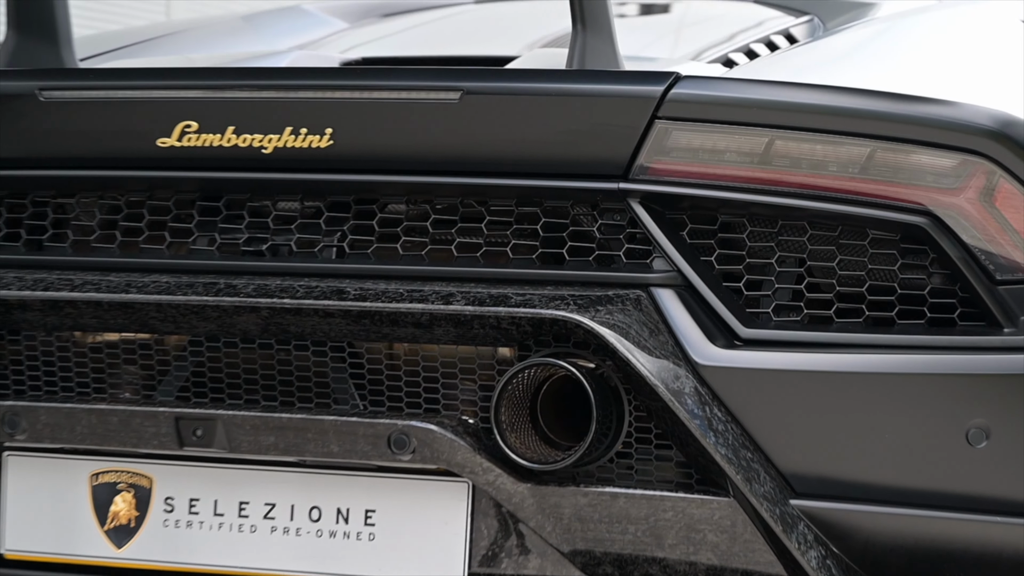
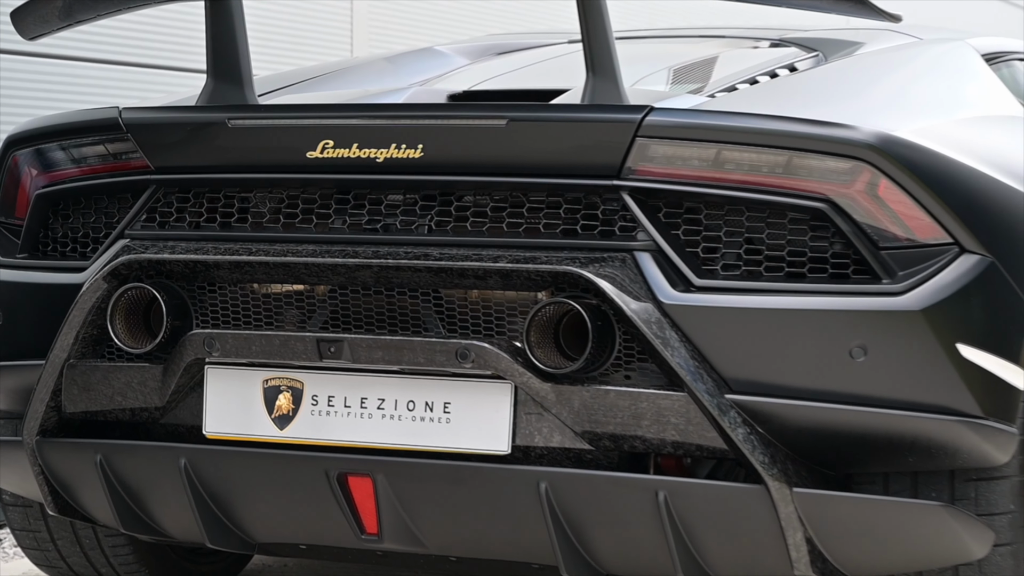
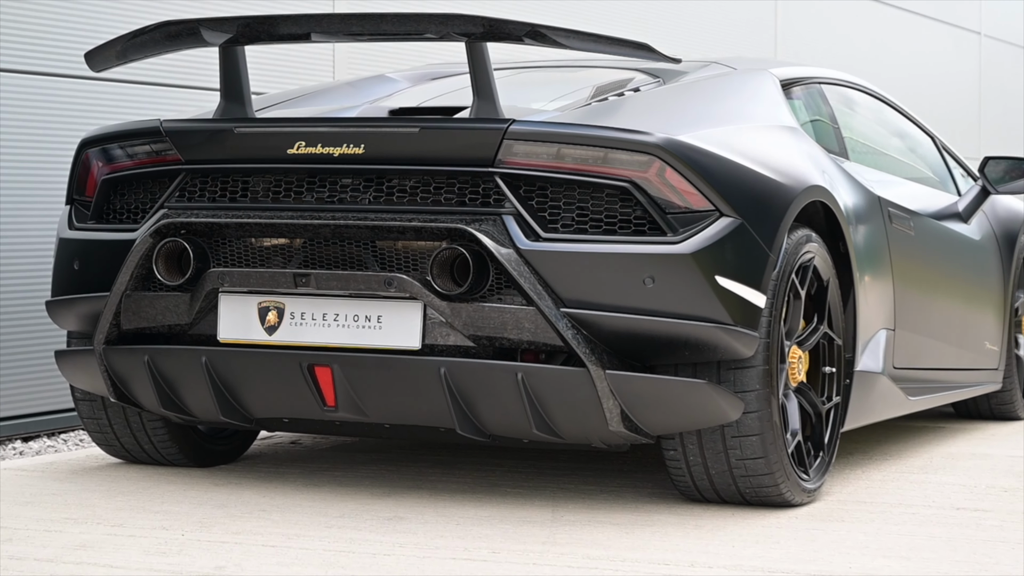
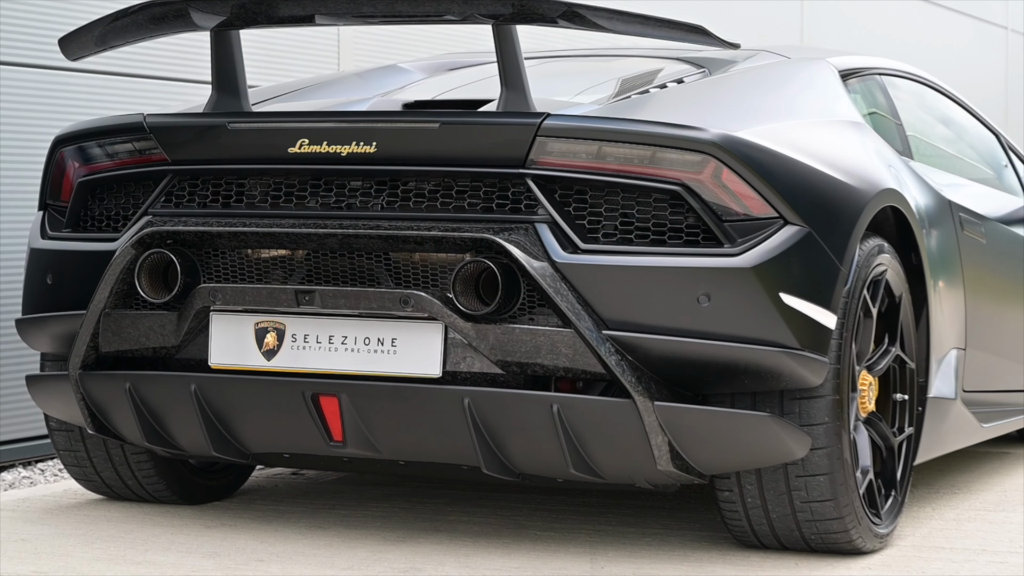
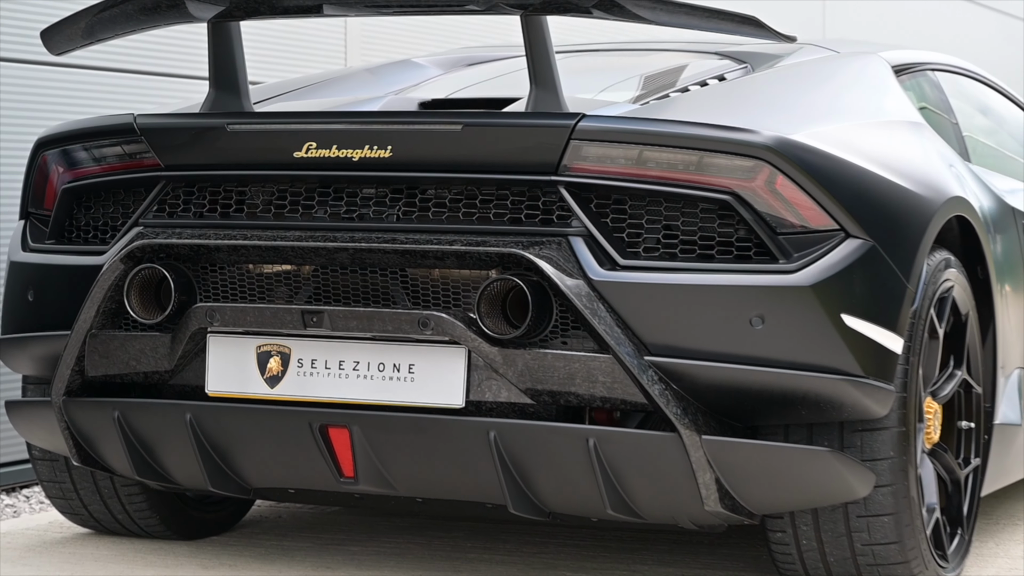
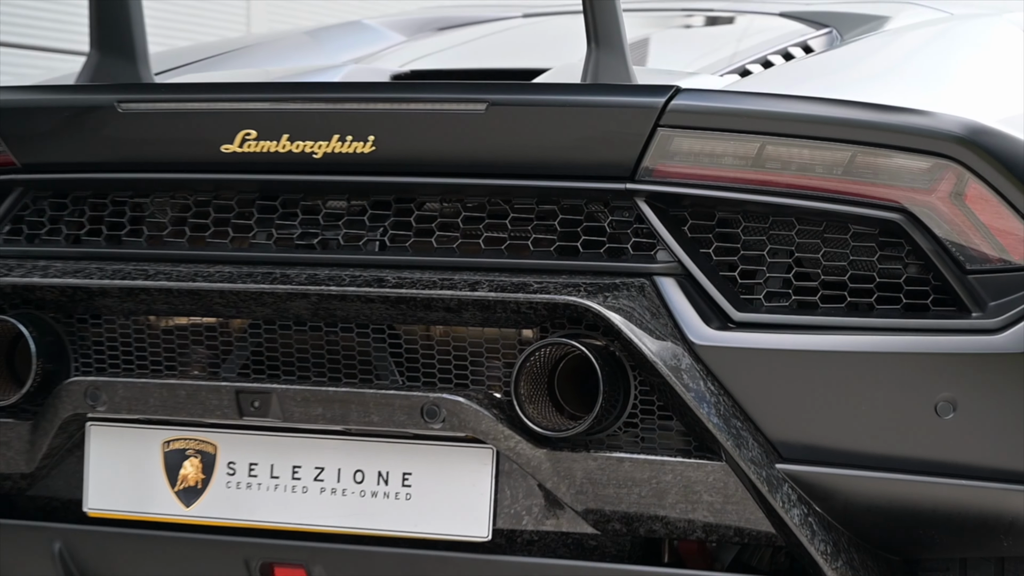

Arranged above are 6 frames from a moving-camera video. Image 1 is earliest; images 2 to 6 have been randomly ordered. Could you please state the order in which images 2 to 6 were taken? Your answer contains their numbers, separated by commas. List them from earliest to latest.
6, 2, 5, 4, 3
